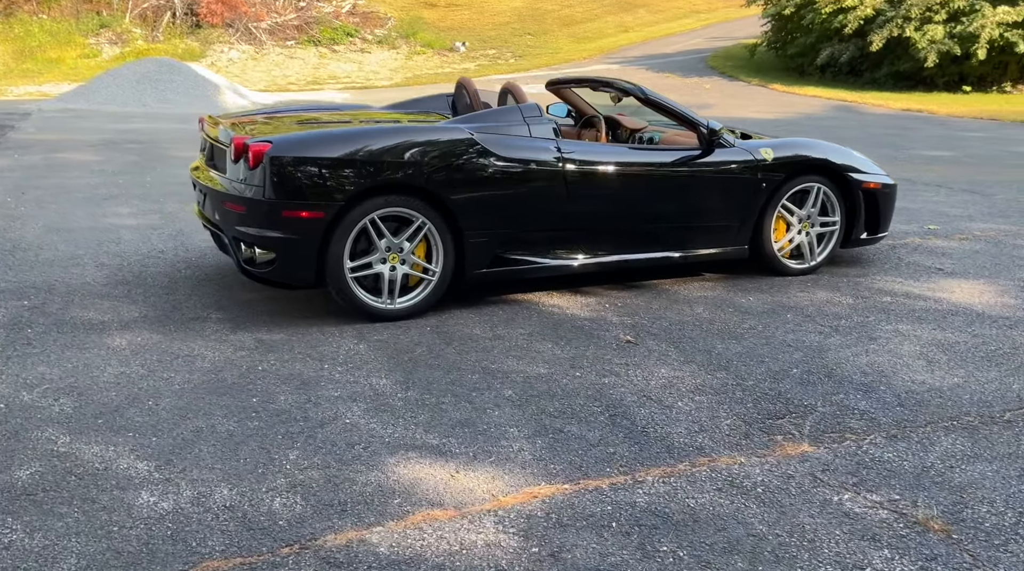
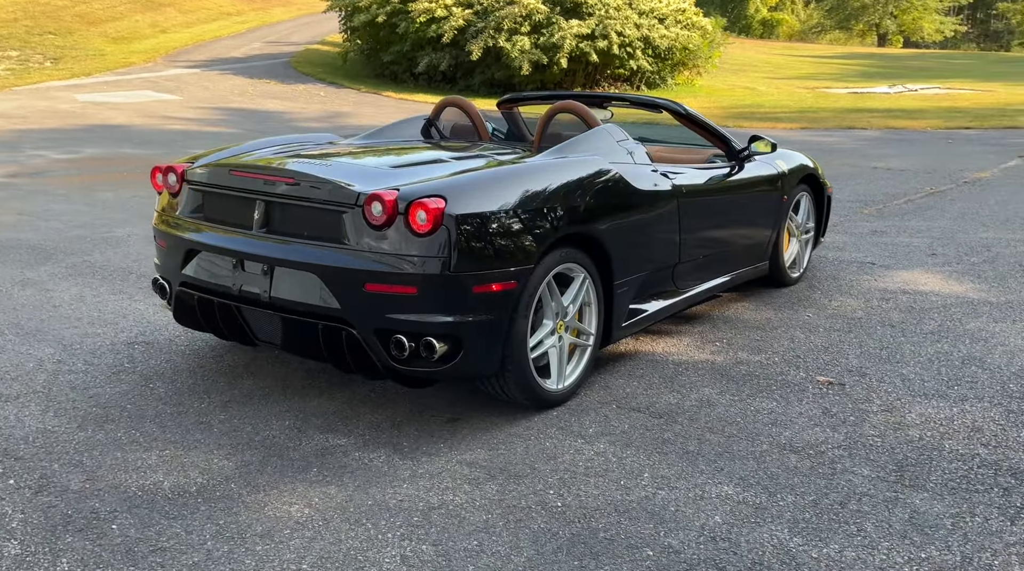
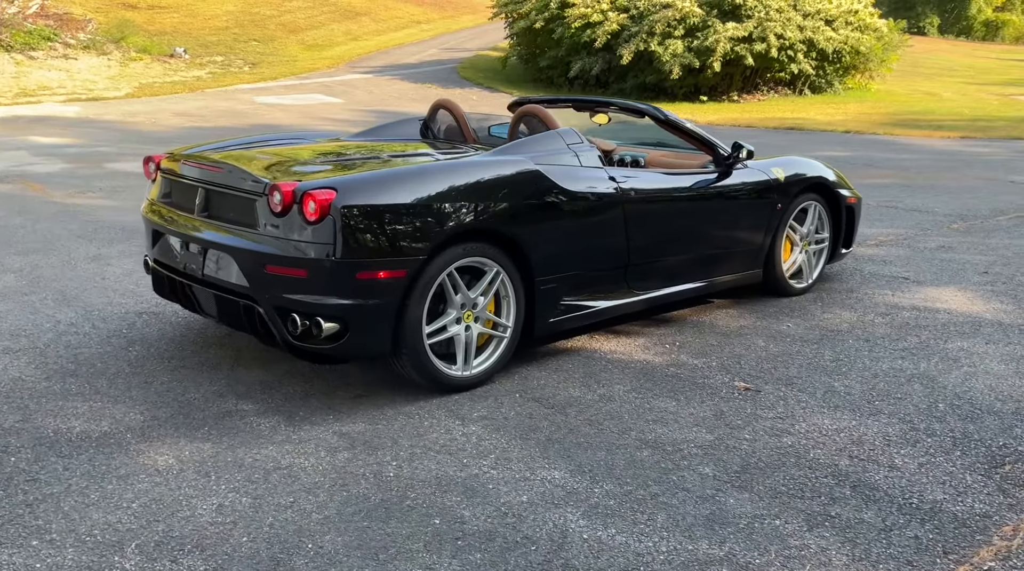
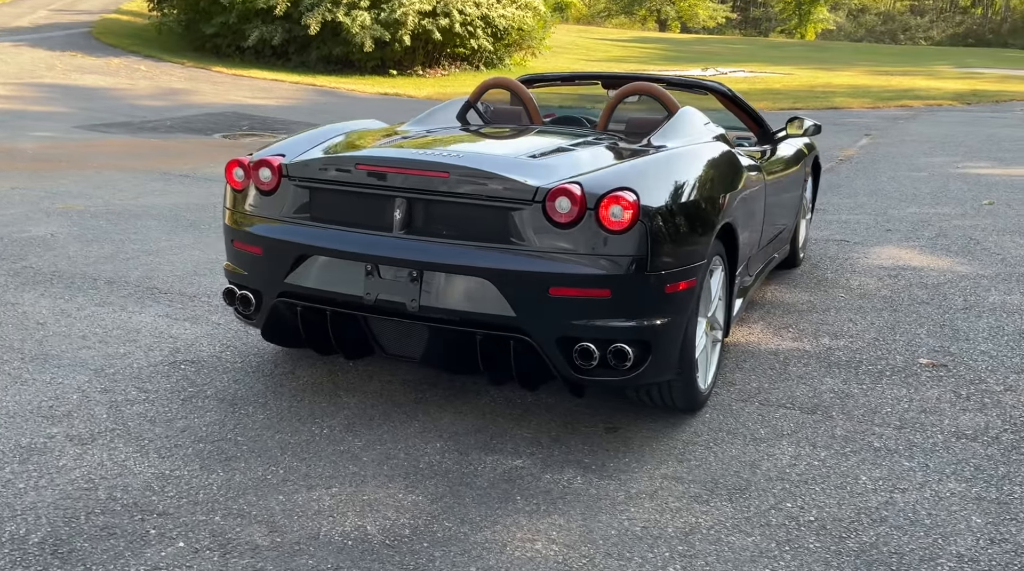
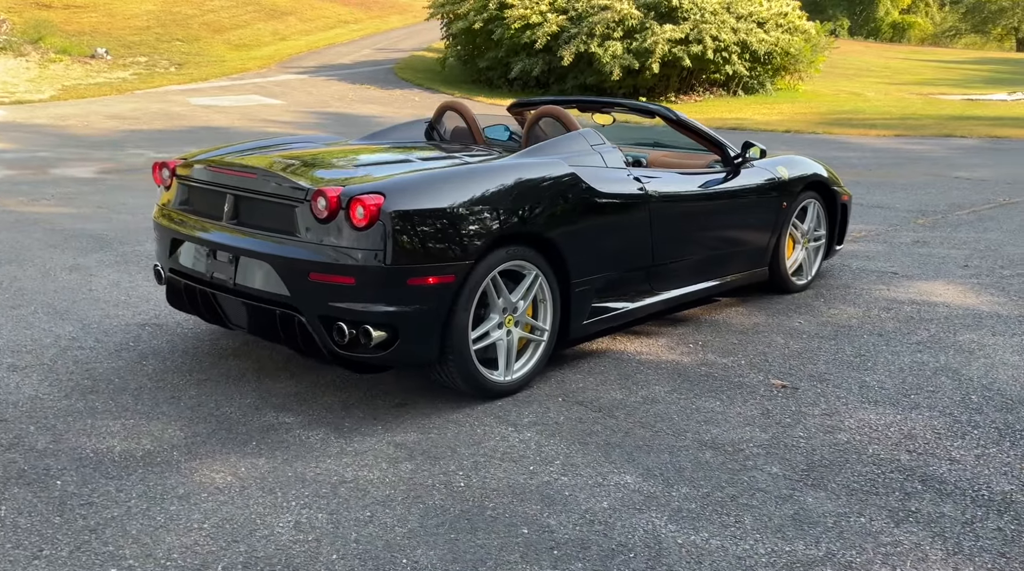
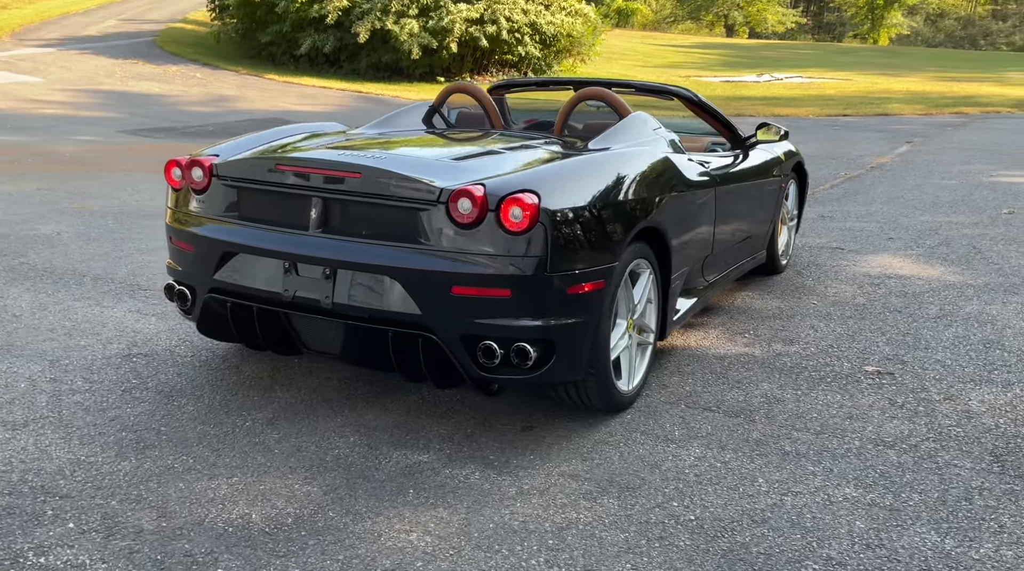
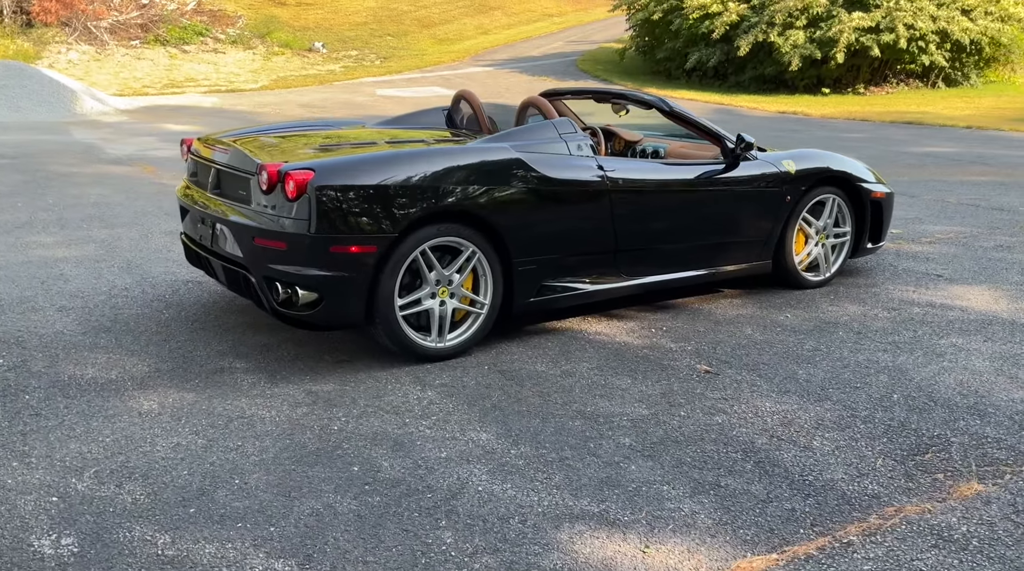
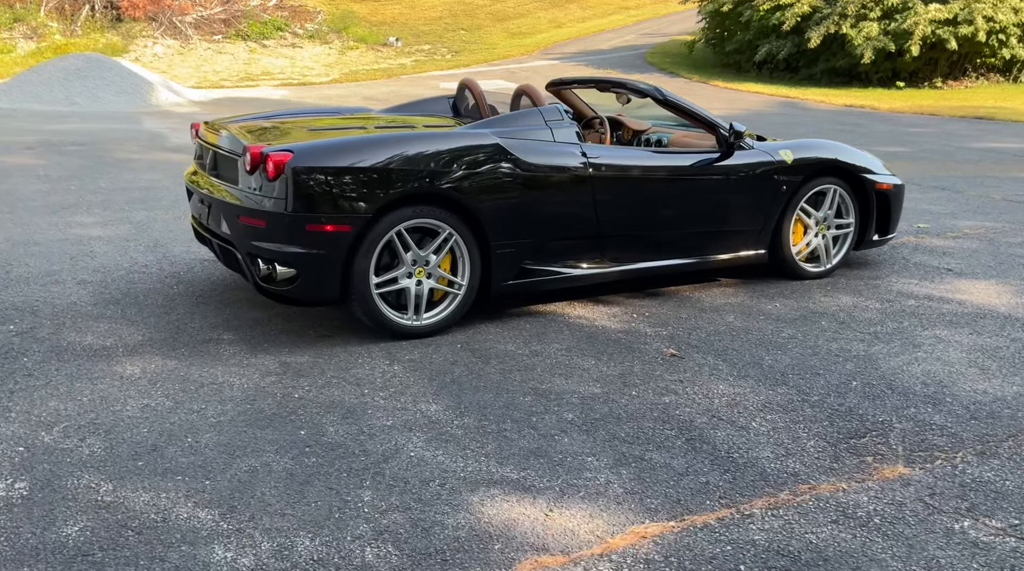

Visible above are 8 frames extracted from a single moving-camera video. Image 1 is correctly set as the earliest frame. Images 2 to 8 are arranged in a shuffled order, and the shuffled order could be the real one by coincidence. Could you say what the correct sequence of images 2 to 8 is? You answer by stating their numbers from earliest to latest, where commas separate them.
8, 7, 3, 5, 2, 6, 4
